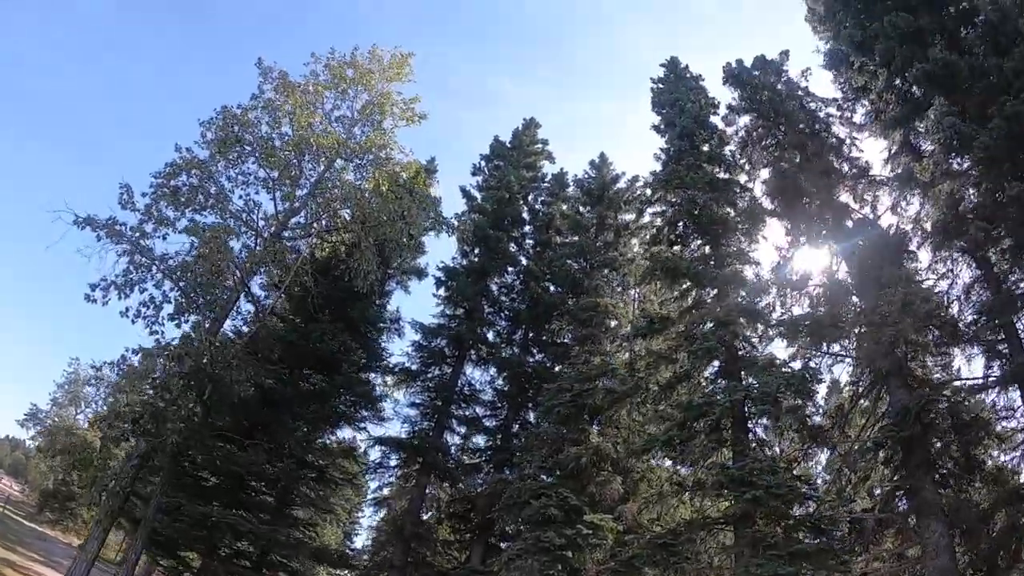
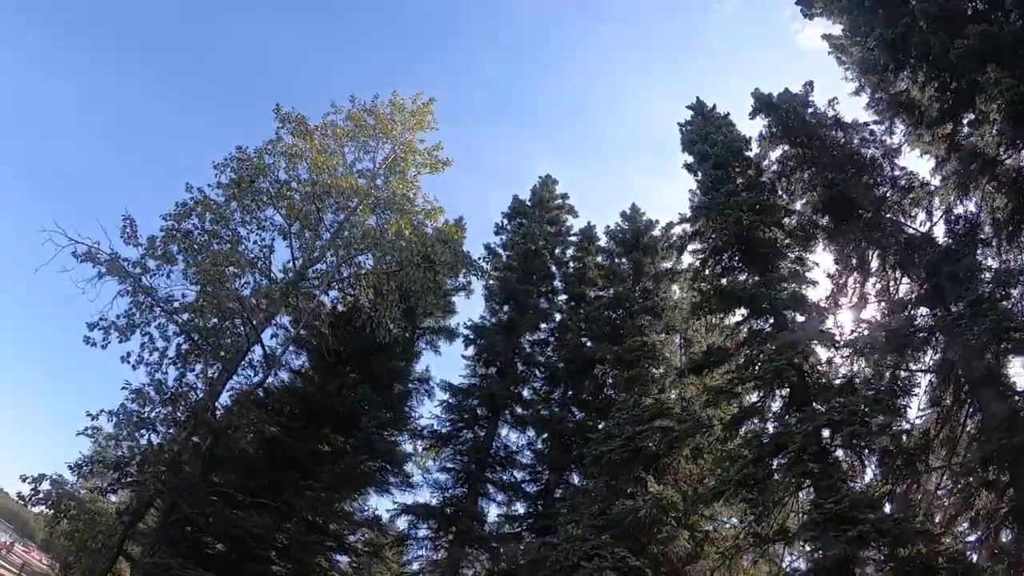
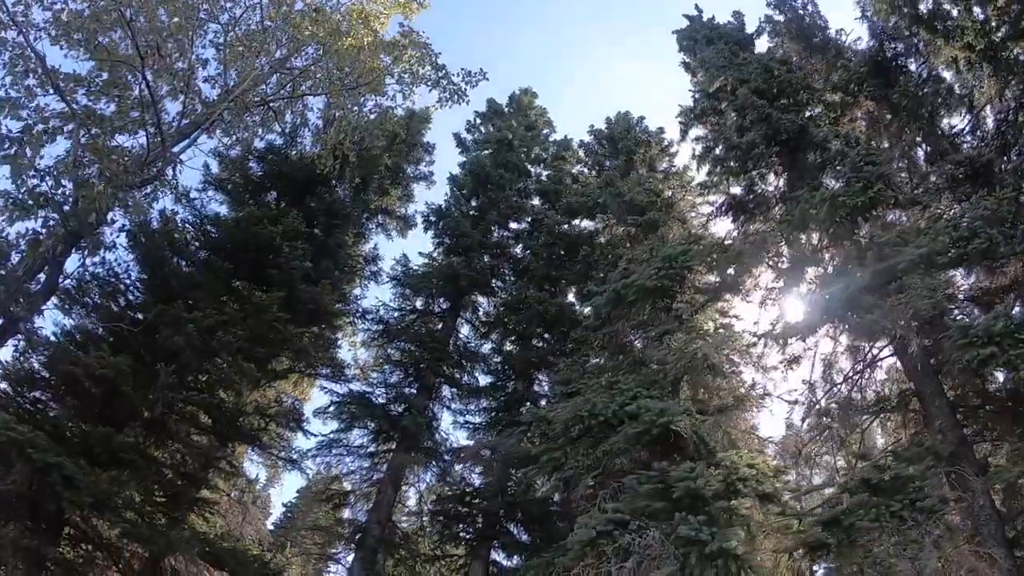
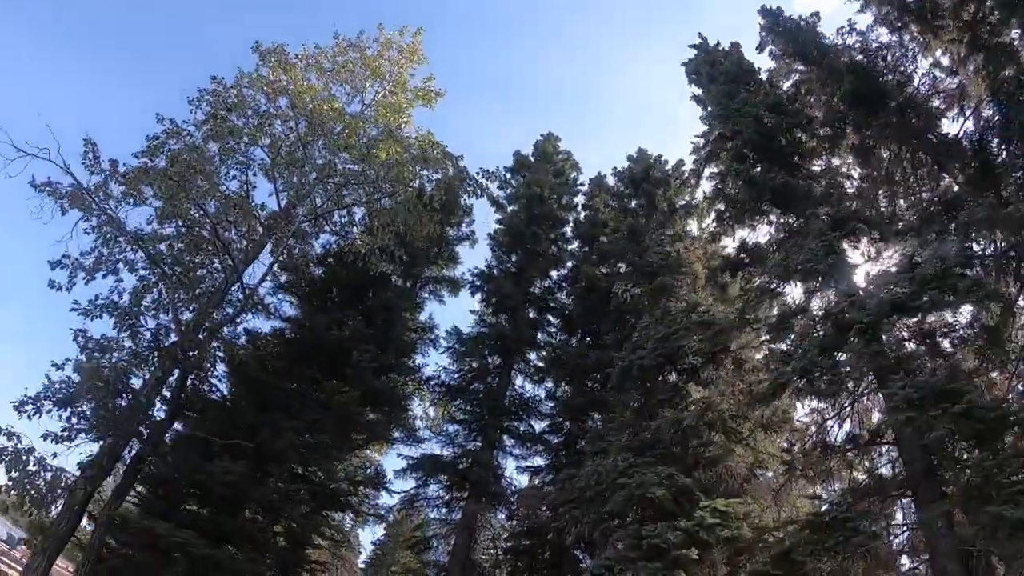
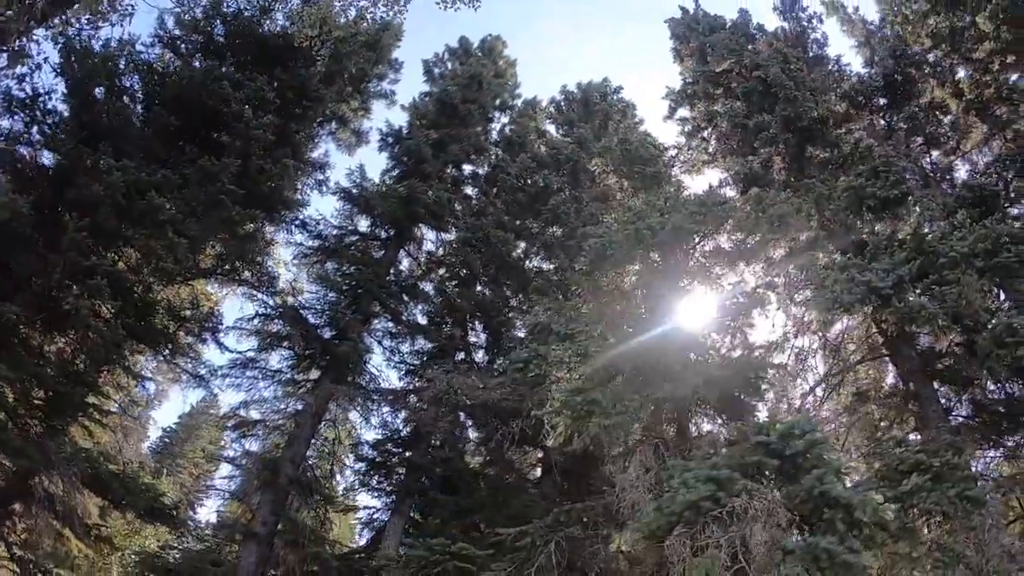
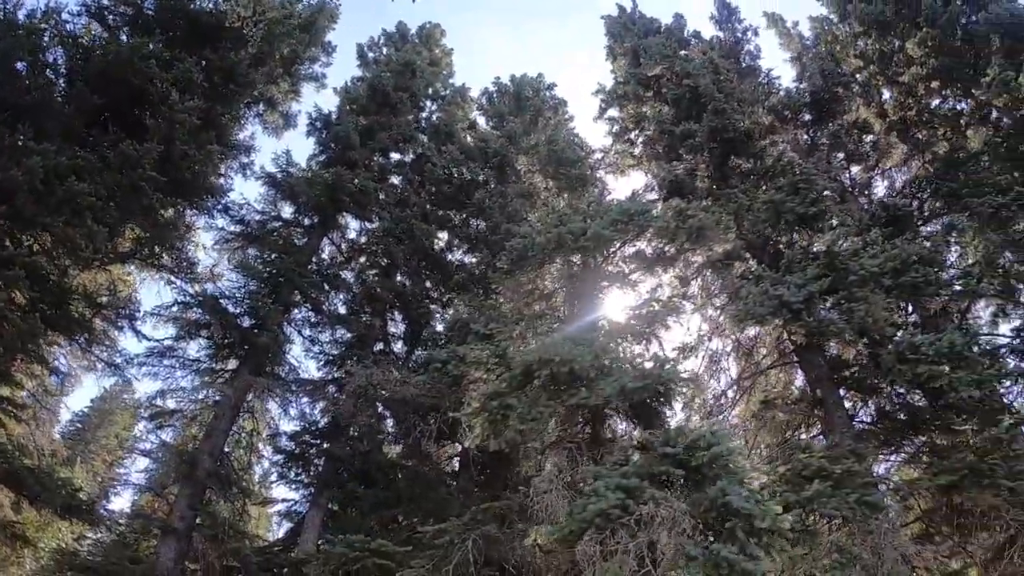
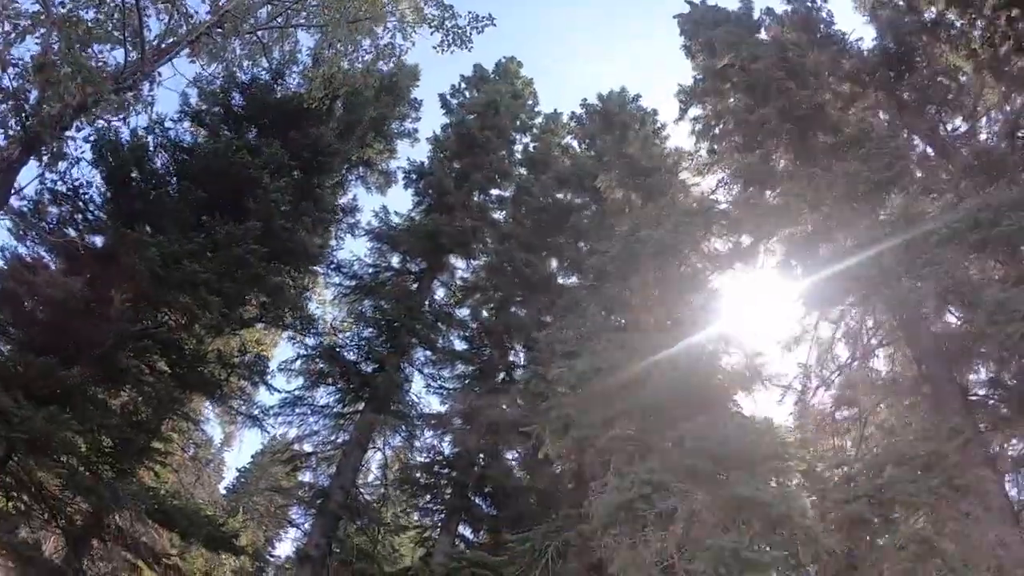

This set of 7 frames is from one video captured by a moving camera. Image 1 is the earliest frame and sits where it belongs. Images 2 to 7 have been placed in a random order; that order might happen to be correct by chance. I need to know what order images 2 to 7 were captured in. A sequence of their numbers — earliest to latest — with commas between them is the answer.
2, 4, 3, 7, 5, 6
